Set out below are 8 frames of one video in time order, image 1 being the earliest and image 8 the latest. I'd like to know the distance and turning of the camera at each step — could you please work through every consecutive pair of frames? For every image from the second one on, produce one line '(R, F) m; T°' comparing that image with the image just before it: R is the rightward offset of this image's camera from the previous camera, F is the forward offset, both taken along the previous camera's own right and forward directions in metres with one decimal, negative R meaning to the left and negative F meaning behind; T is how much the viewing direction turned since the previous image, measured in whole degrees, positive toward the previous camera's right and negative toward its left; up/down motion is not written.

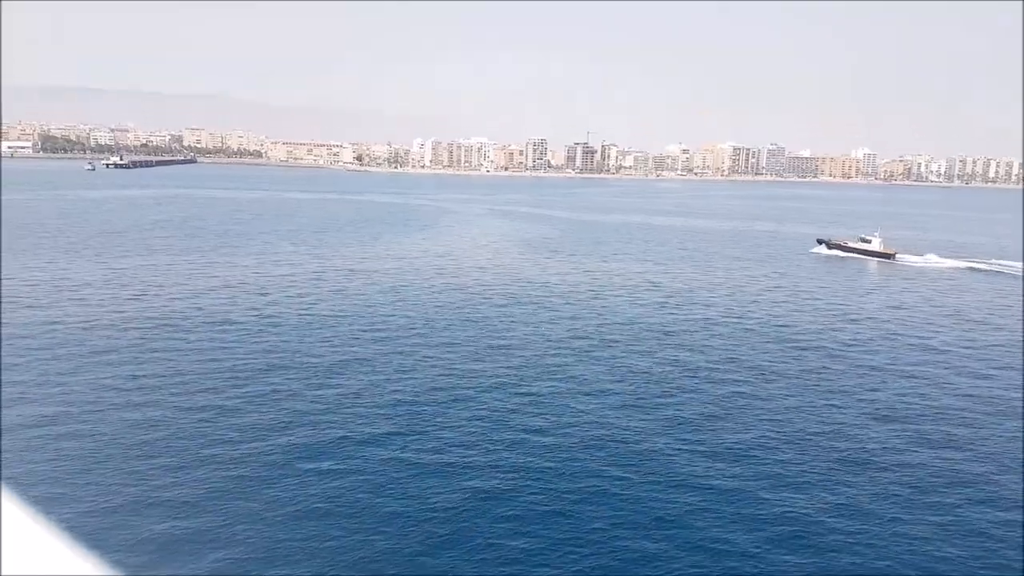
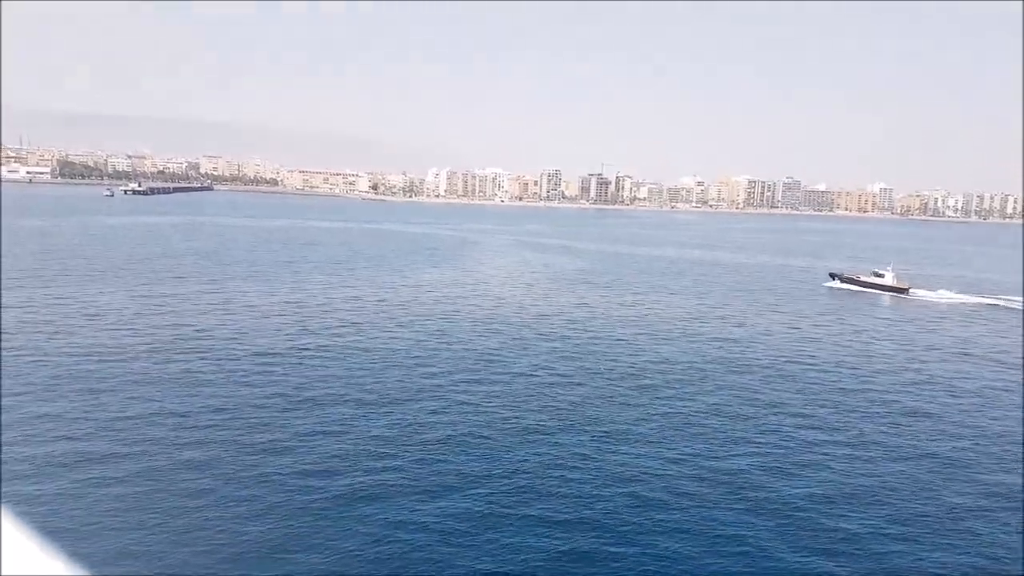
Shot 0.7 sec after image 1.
(-0.9, +0.6) m; 0°
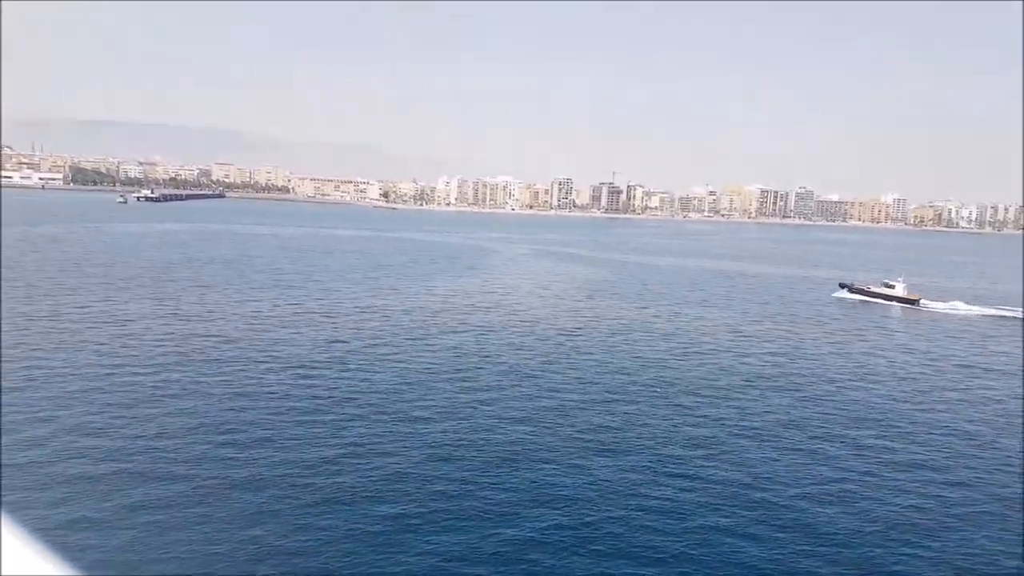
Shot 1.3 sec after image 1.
(-0.8, +0.5) m; 0°
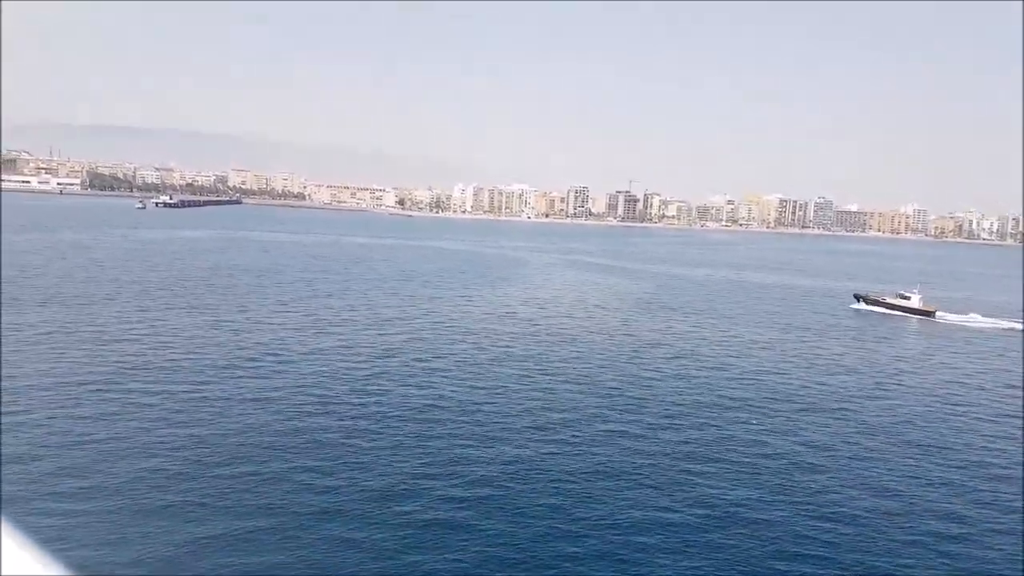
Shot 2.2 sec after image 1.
(-1.2, +0.8) m; 0°
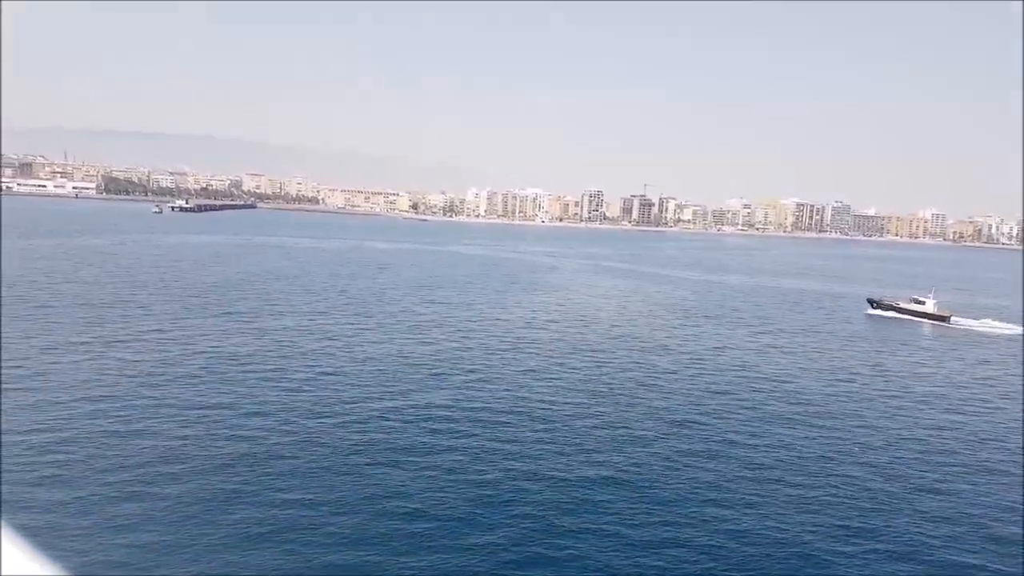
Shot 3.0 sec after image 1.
(-1.1, +0.7) m; 0°
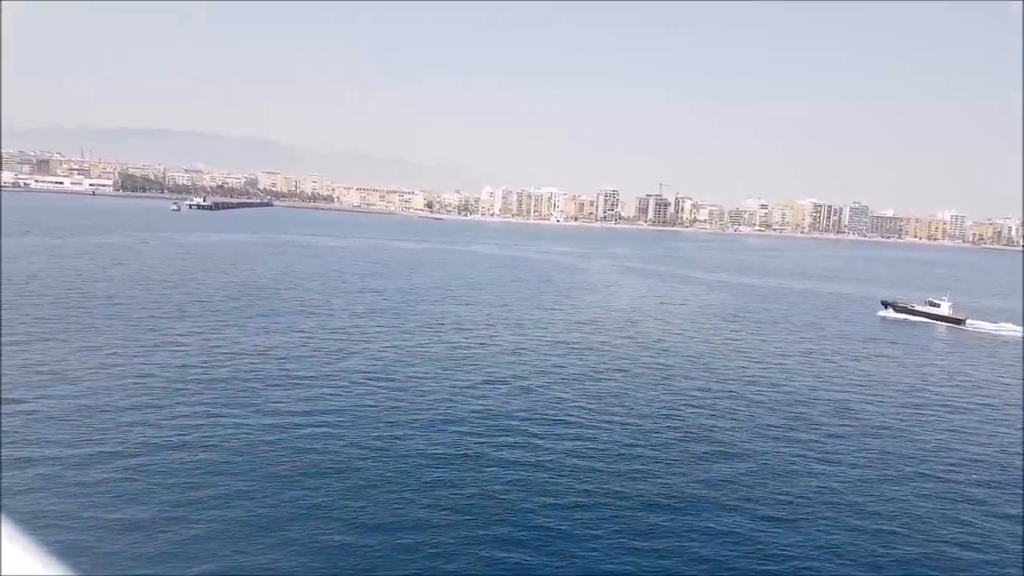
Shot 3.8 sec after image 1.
(-1.1, +0.6) m; 0°
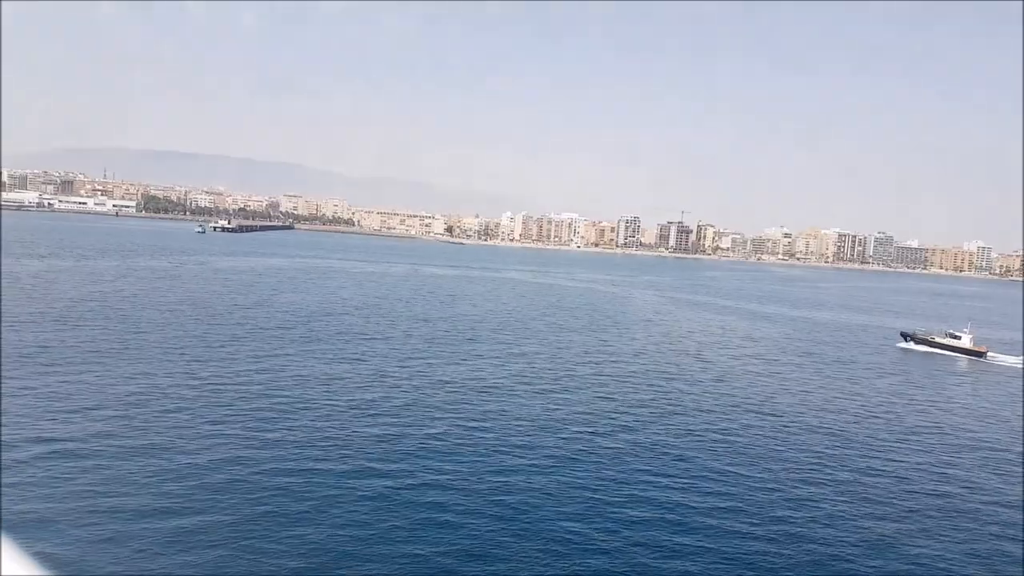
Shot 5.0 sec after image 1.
(-1.8, +1.1) m; 0°
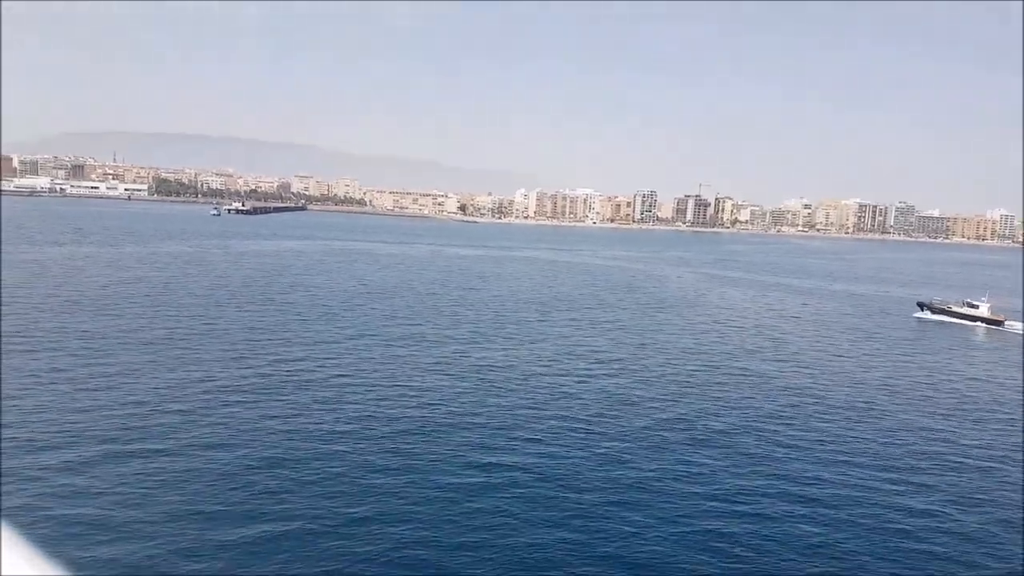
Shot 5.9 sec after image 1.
(-1.3, +1.1) m; 0°
